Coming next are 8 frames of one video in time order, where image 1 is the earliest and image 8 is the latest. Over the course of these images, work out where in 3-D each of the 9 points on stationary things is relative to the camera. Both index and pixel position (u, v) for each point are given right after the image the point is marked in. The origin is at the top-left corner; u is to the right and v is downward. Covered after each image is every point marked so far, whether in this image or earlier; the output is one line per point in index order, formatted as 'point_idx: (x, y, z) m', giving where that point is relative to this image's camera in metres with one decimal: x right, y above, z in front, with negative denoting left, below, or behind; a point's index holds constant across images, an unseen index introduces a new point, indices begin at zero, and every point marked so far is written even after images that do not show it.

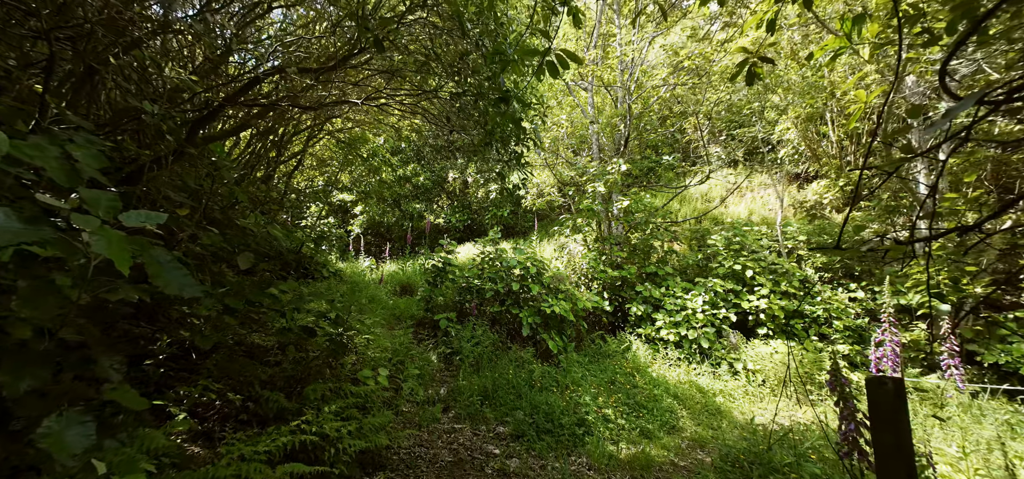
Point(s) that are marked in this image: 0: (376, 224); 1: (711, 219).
0: (-3.1, +0.4, +9.3) m
1: (+3.5, +0.3, +7.0) m
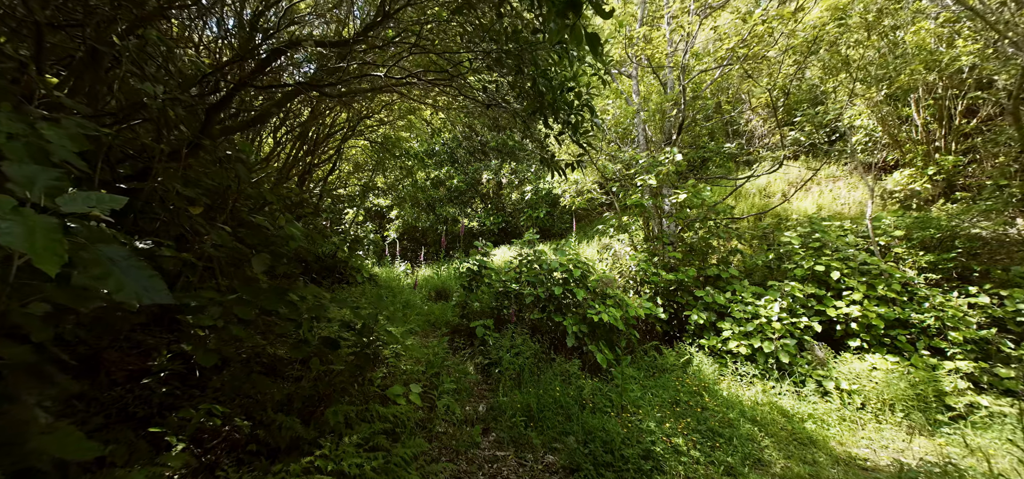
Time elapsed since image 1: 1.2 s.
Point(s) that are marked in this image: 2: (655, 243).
0: (-2.3, +0.3, +9.2) m
1: (+4.1, +0.4, +6.3) m
2: (+1.7, 0.0, +4.7) m
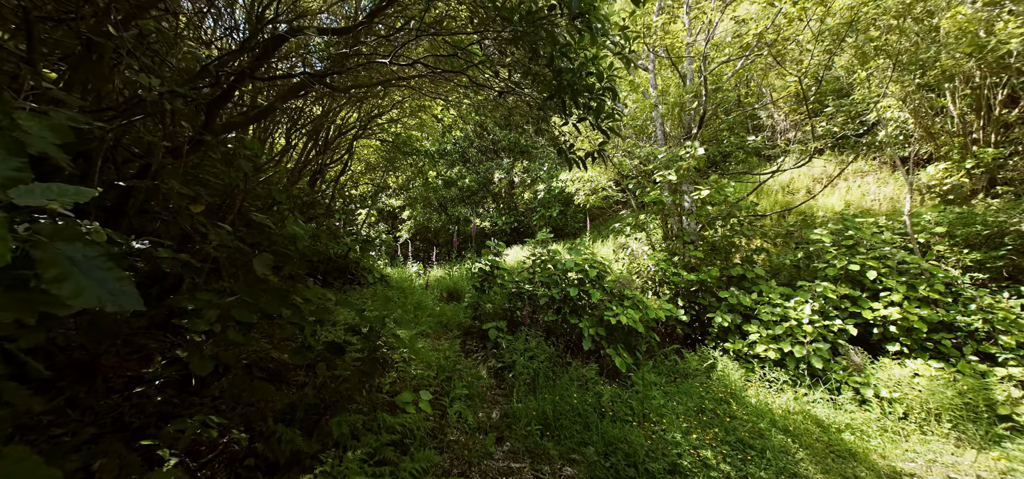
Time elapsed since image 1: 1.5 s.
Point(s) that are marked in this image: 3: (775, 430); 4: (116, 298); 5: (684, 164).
0: (-2.0, +0.3, +9.1) m
1: (+4.3, +0.4, +6.1) m
2: (+1.8, 0.0, +4.5) m
3: (+1.8, -1.3, +2.7) m
4: (-0.8, -0.1, +0.8) m
5: (+1.8, +0.8, +4.2) m
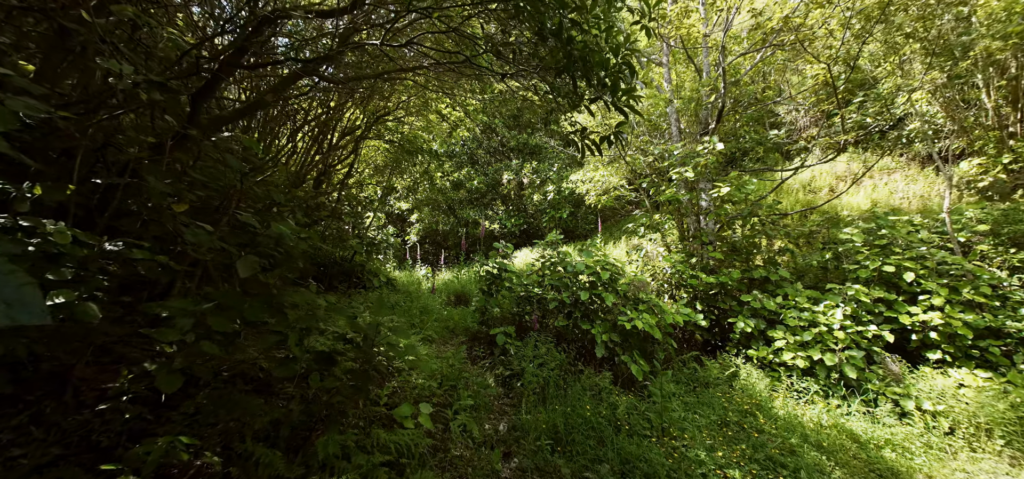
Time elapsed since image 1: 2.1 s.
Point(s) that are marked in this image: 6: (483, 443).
0: (-1.8, +0.2, +9.0) m
1: (+4.4, +0.4, +5.8) m
2: (+1.9, 0.0, +4.3) m
3: (+1.8, -1.3, +2.5) m
4: (-0.8, -0.1, +0.6) m
5: (+1.9, +0.8, +4.0) m
6: (-0.2, -1.2, +2.4) m
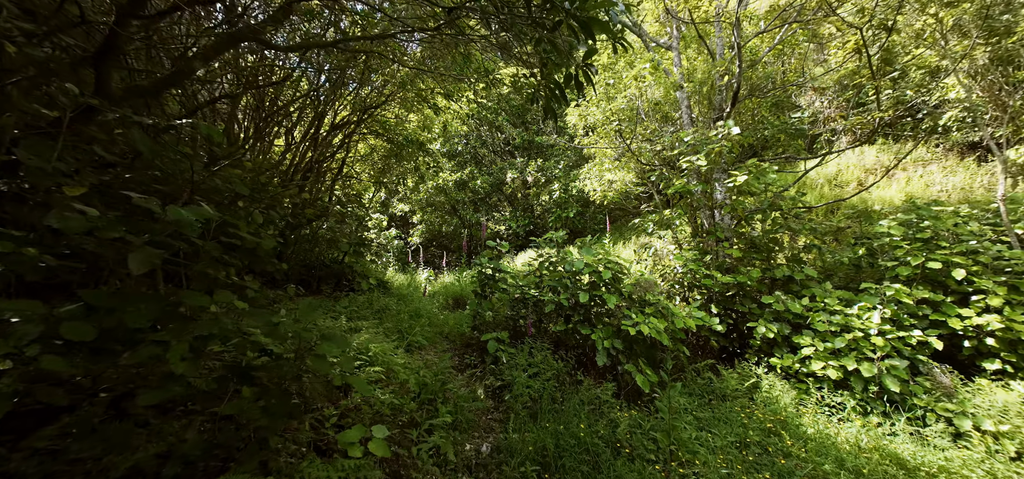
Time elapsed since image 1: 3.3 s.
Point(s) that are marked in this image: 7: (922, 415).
0: (-1.6, +0.1, +8.7) m
1: (+4.4, +0.4, +5.3) m
2: (+1.9, 0.0, +3.9) m
3: (+1.8, -1.2, +2.1) m
4: (-0.9, -0.1, +0.3) m
5: (+1.8, +0.8, +3.6) m
6: (-0.3, -1.2, +2.1) m
7: (+2.6, -1.1, +2.5) m
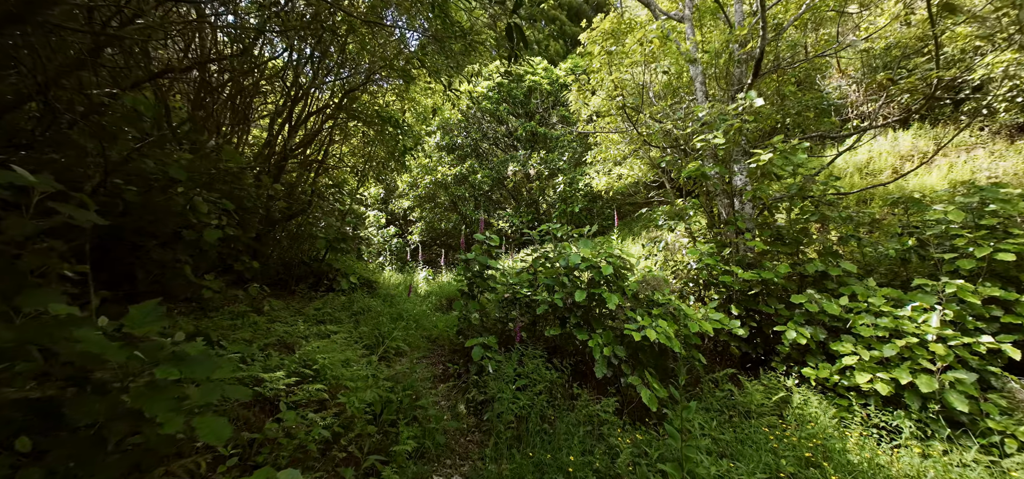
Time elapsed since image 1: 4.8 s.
0: (-1.6, +0.2, +8.3) m
1: (+4.4, +0.5, +4.8) m
2: (+1.8, +0.1, +3.4) m
3: (+1.6, -1.2, +1.6) m
4: (-1.1, 0.0, -0.1) m
5: (+1.7, +0.9, +3.2) m
6: (-0.4, -1.1, +1.7) m
7: (+2.5, -1.0, +2.0) m
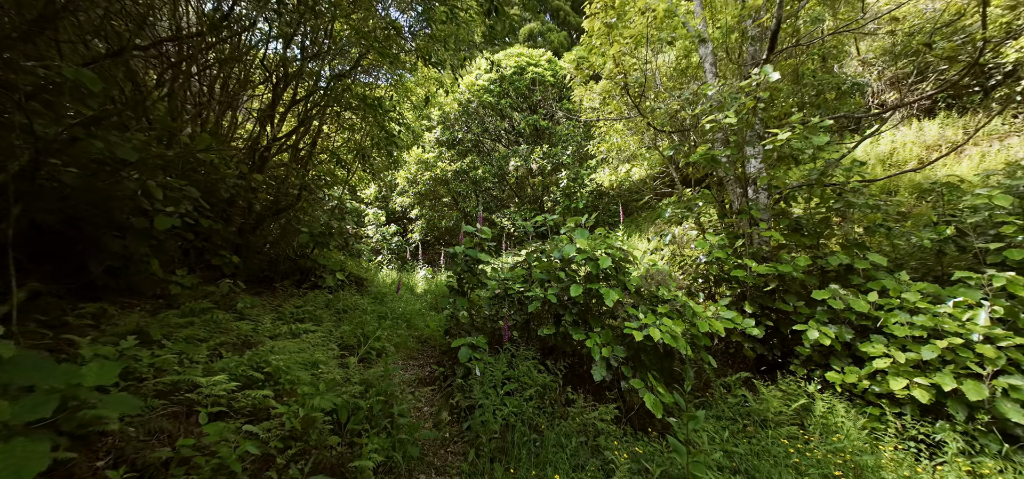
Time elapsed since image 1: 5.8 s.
0: (-1.5, +0.2, +8.1) m
1: (+4.4, +0.6, +4.4) m
2: (+1.8, +0.1, +3.1) m
3: (+1.5, -1.1, +1.4) m
4: (-1.2, +0.1, -0.3) m
5: (+1.7, +1.0, +2.9) m
6: (-0.5, -1.0, +1.4) m
7: (+2.4, -1.0, +1.7) m
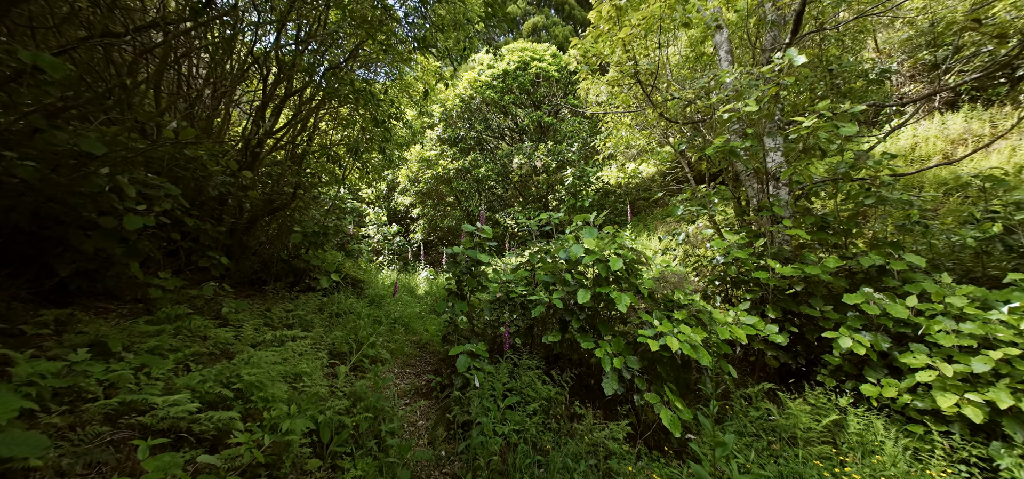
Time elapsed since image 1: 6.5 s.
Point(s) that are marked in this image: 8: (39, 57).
0: (-1.4, +0.2, +8.0) m
1: (+4.4, +0.6, +4.2) m
2: (+1.8, +0.1, +2.9) m
3: (+1.5, -1.1, +1.1) m
4: (-1.3, +0.1, -0.5) m
5: (+1.7, +1.0, +2.7) m
6: (-0.5, -1.0, +1.2) m
7: (+2.4, -1.0, +1.5) m
8: (-1.7, +0.7, +1.5) m
